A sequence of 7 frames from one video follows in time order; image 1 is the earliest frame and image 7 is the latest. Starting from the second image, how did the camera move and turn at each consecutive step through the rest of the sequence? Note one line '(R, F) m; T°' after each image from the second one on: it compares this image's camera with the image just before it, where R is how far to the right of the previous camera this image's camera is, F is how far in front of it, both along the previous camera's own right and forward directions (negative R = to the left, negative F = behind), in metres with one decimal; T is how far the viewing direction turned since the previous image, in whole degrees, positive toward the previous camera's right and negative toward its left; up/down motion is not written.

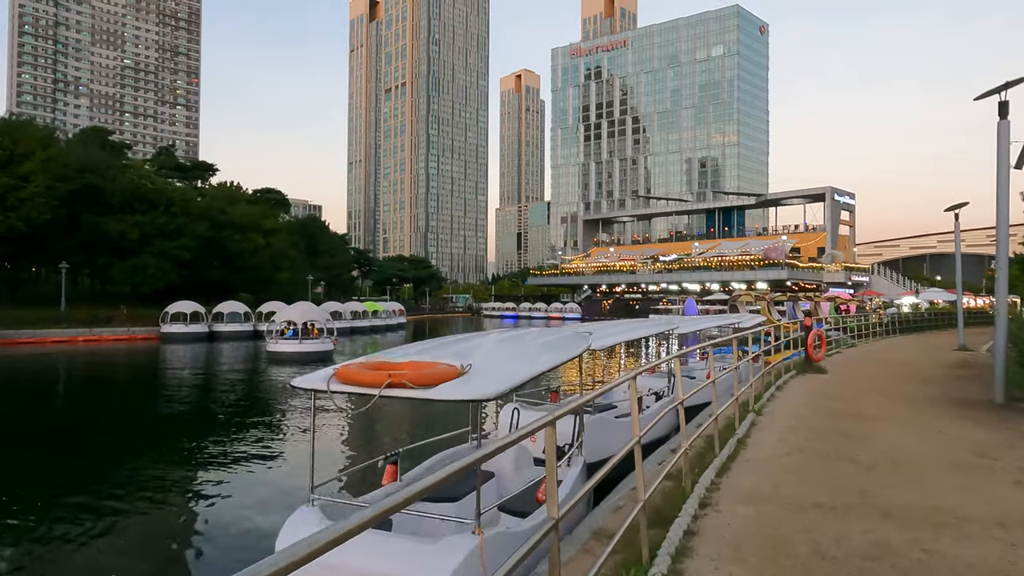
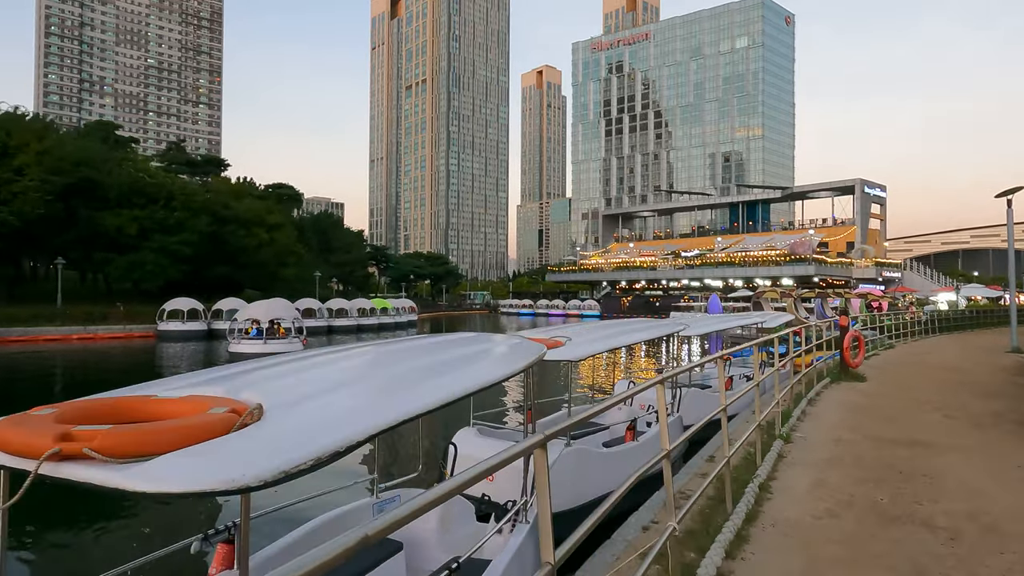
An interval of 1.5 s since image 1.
(+0.7, +1.9) m; -2°
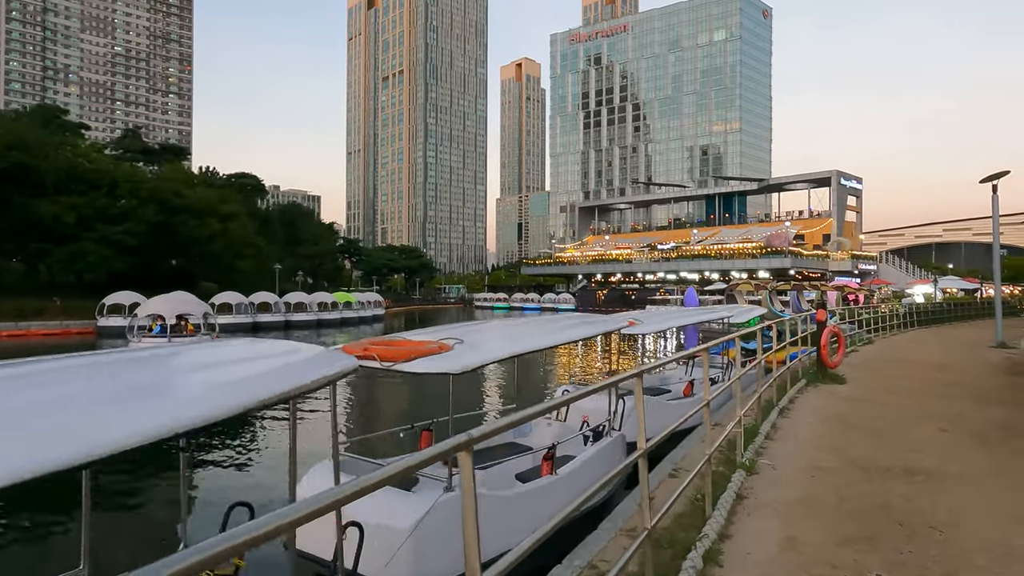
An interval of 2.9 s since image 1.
(+0.8, +1.7) m; +2°
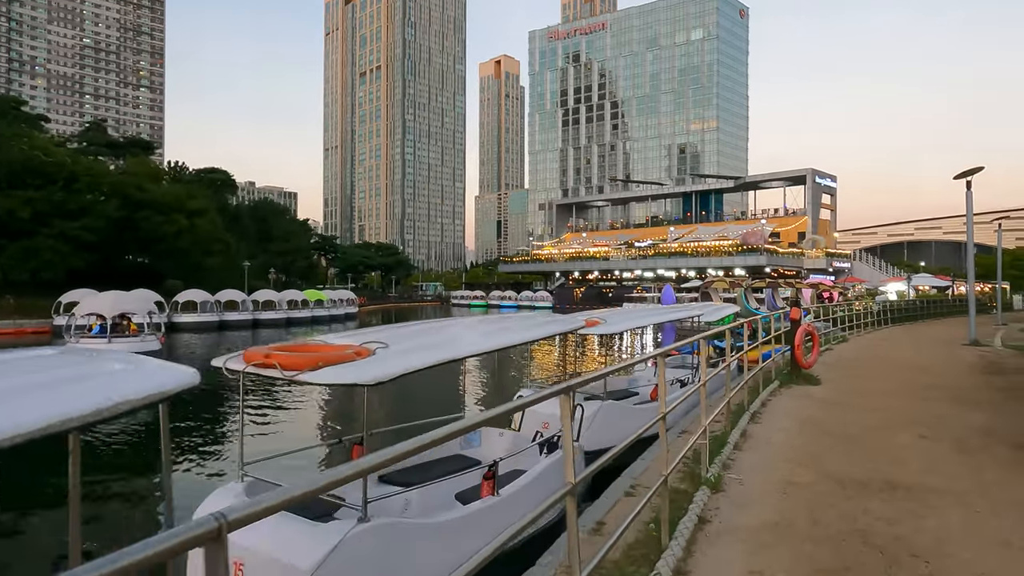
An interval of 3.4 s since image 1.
(+0.3, +0.6) m; +2°
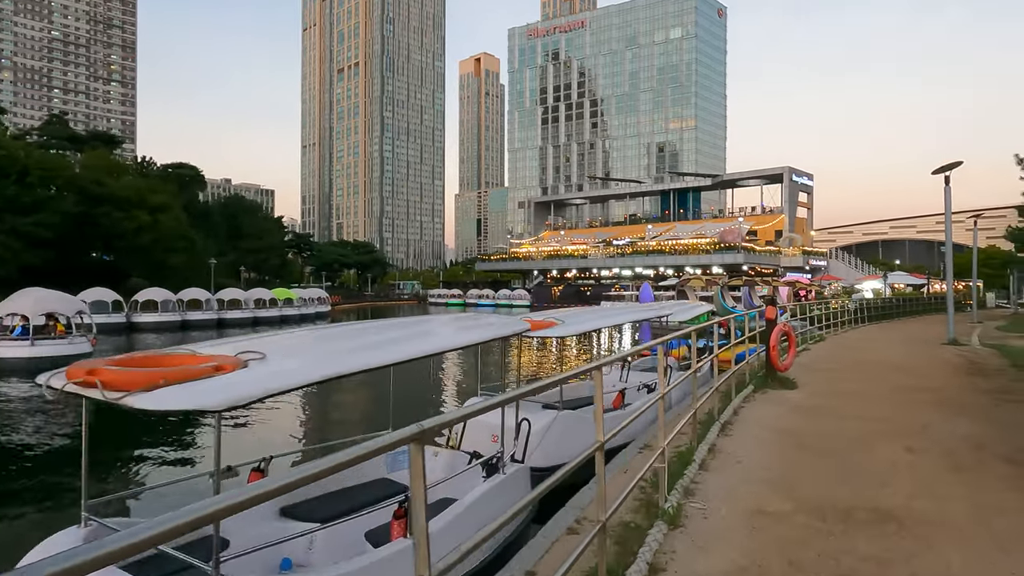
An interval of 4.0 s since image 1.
(+0.4, +0.8) m; +2°
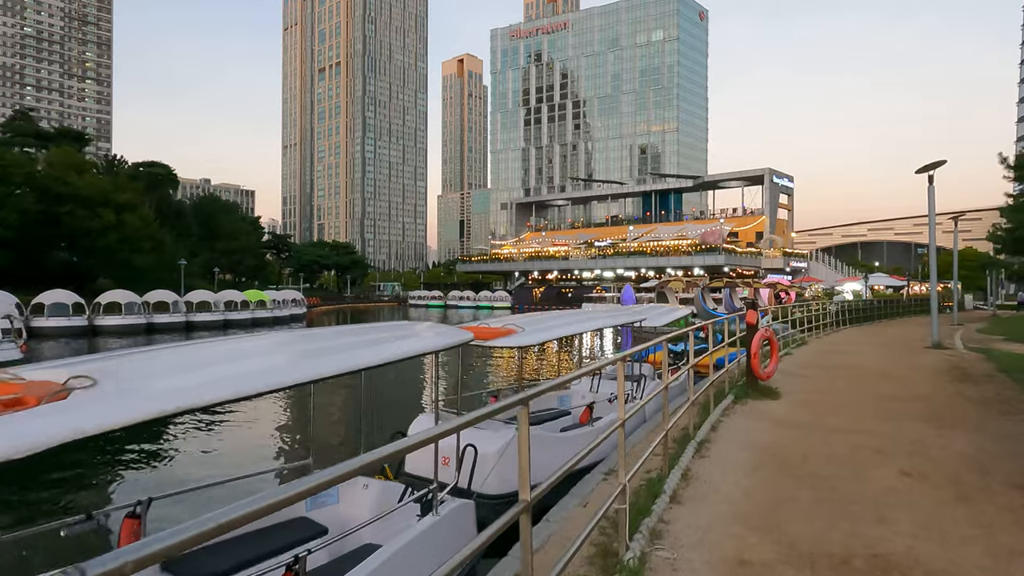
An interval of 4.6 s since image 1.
(+0.3, +0.8) m; +1°
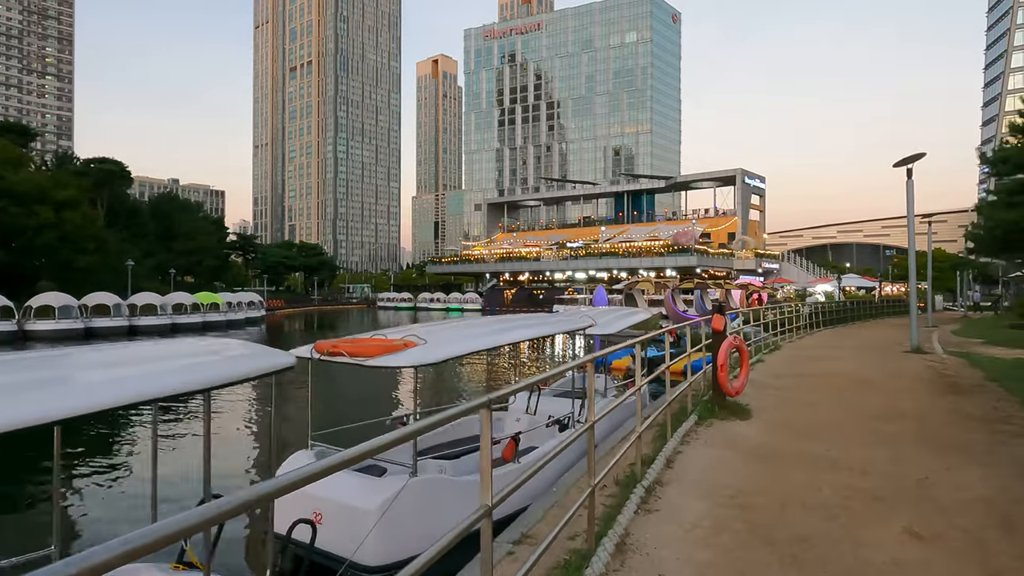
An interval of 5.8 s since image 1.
(+0.6, +1.5) m; +2°
